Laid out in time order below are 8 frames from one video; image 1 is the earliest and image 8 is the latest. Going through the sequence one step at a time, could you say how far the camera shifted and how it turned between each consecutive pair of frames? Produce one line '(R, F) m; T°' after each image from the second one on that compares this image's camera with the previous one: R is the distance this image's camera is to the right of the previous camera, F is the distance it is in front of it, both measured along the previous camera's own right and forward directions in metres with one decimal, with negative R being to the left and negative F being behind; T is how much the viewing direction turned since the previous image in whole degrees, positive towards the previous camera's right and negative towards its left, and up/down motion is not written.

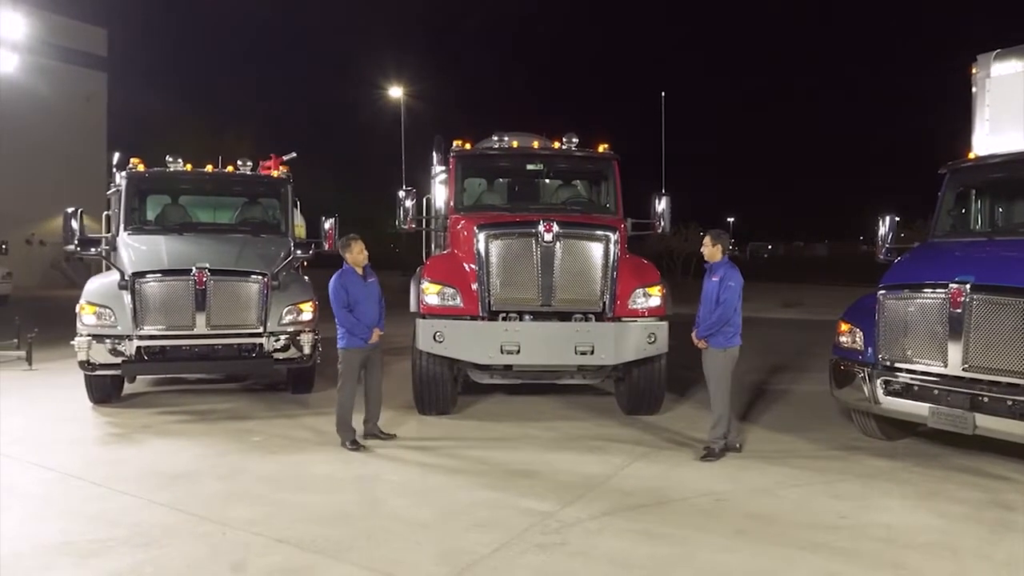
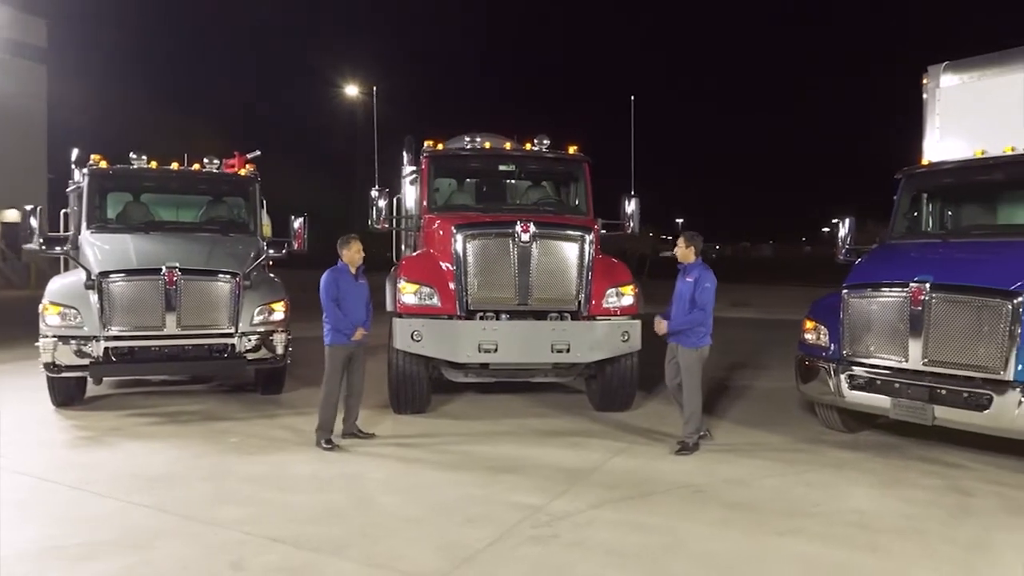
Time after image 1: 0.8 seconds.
(-0.3, -0.1) m; +4°
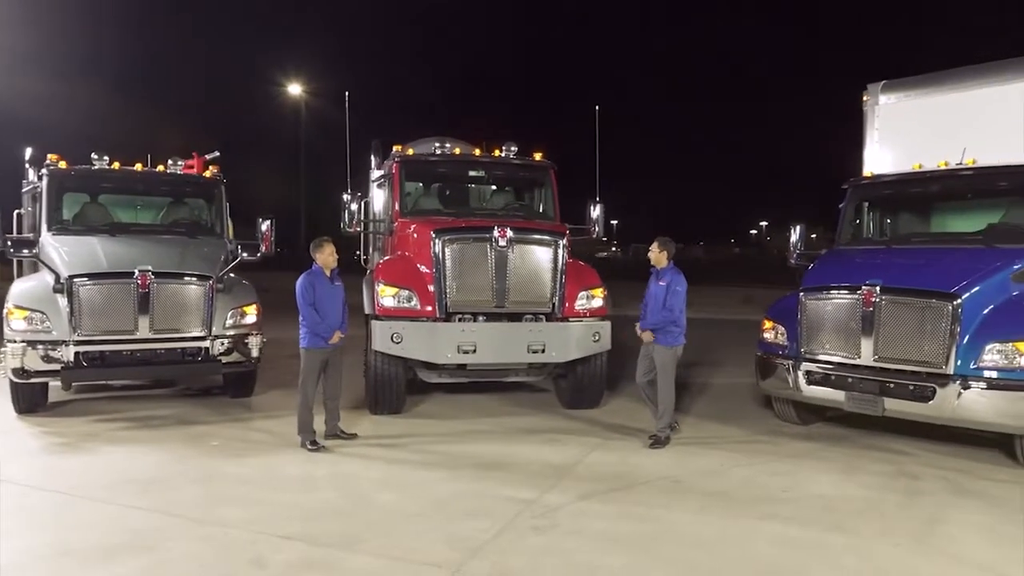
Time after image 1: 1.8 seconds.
(-0.5, -0.3) m; +5°
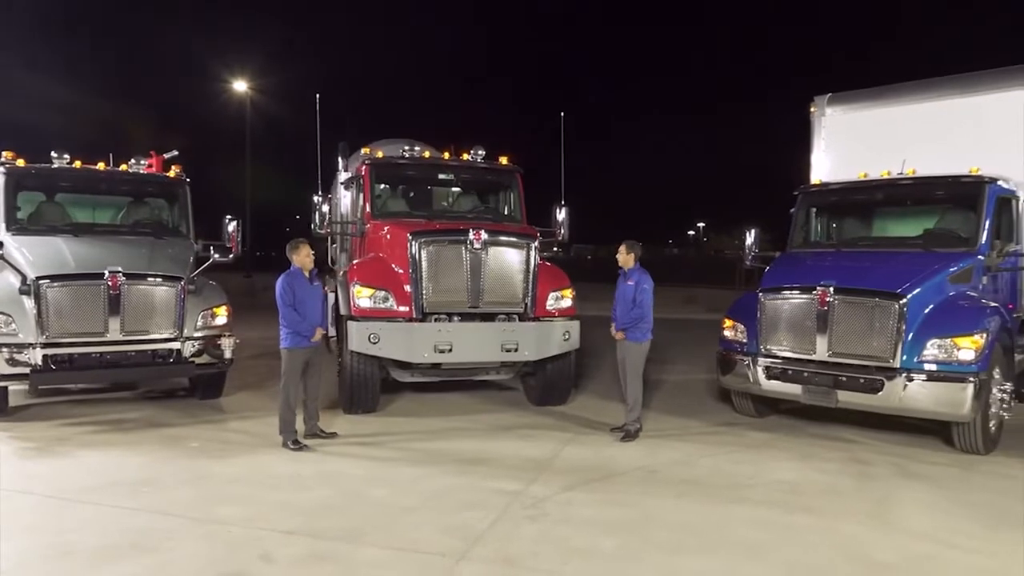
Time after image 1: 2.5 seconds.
(-0.4, -0.2) m; +5°
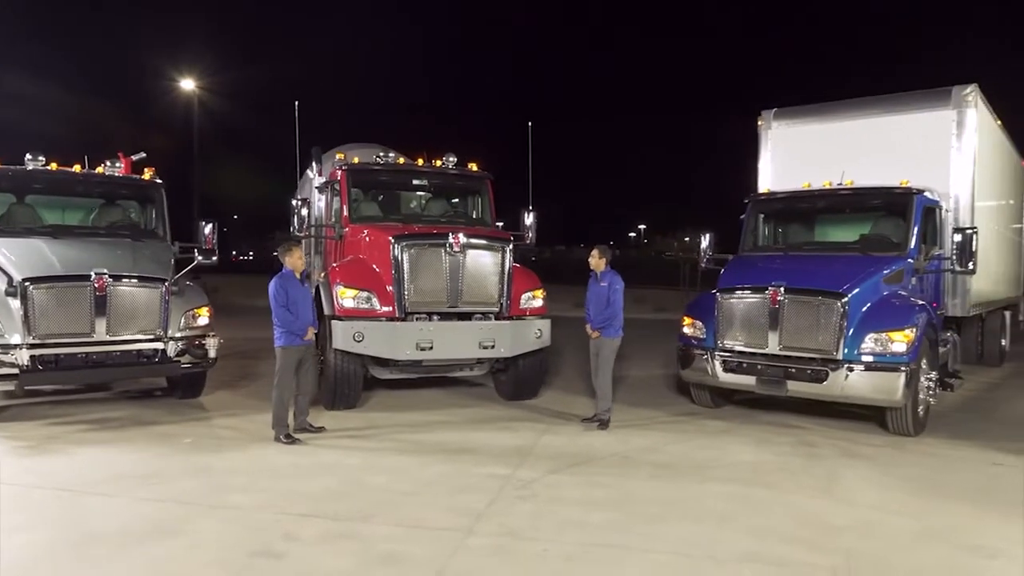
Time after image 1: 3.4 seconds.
(-0.4, -0.5) m; +5°
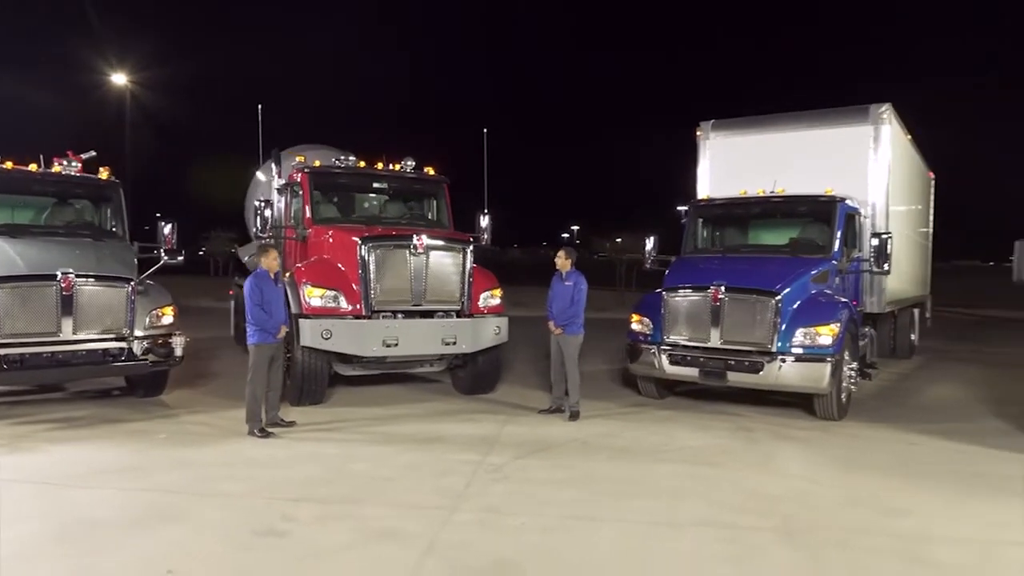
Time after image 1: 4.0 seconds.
(-0.4, -0.5) m; +5°
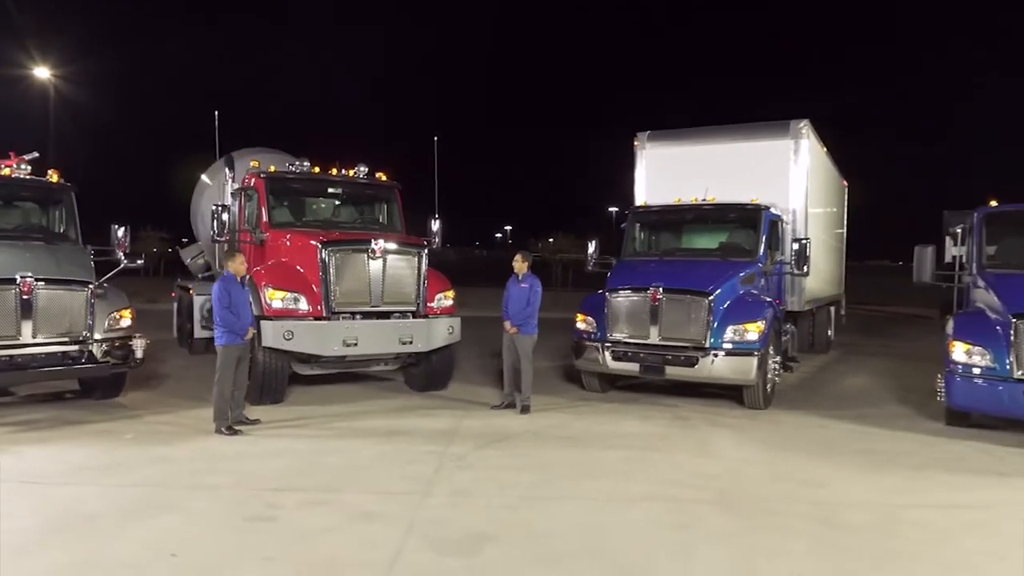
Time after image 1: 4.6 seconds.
(-0.3, -0.5) m; +5°
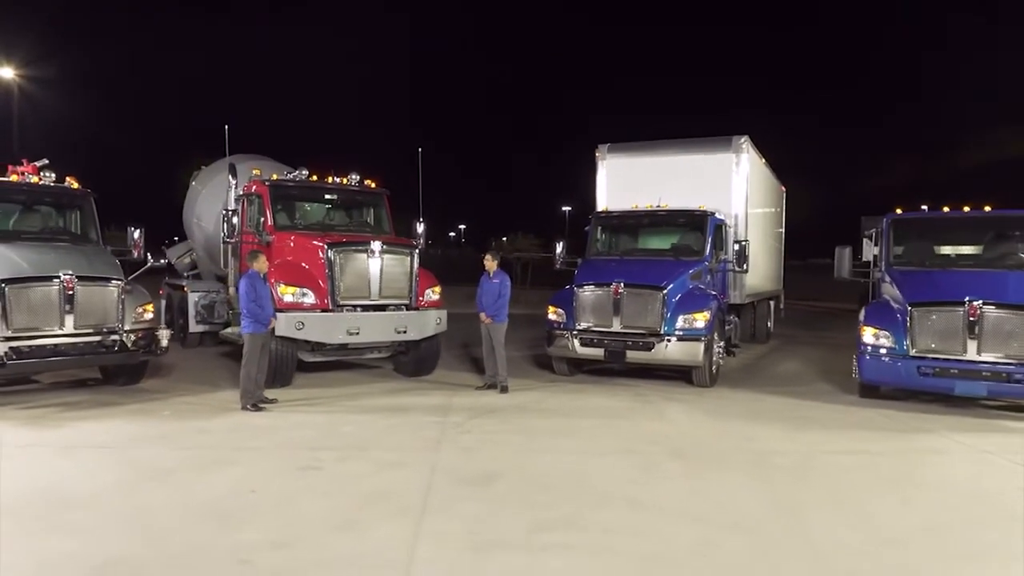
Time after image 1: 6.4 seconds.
(-0.4, -1.4) m; +4°
